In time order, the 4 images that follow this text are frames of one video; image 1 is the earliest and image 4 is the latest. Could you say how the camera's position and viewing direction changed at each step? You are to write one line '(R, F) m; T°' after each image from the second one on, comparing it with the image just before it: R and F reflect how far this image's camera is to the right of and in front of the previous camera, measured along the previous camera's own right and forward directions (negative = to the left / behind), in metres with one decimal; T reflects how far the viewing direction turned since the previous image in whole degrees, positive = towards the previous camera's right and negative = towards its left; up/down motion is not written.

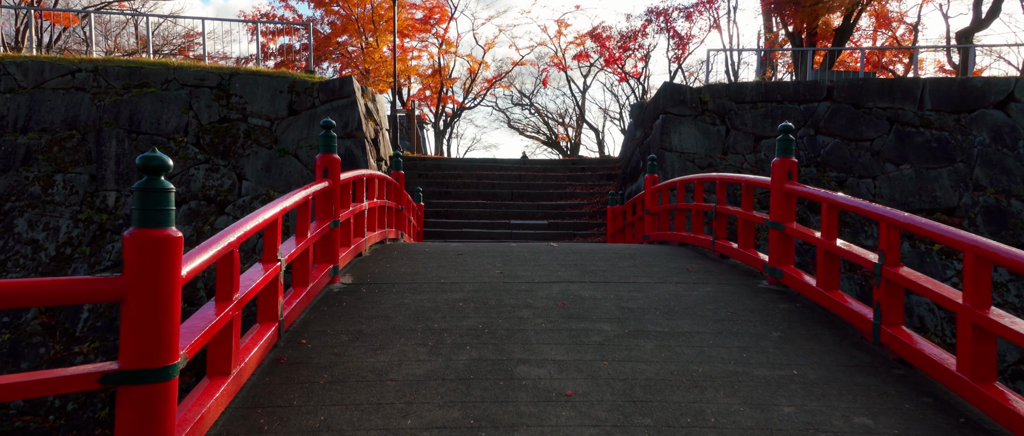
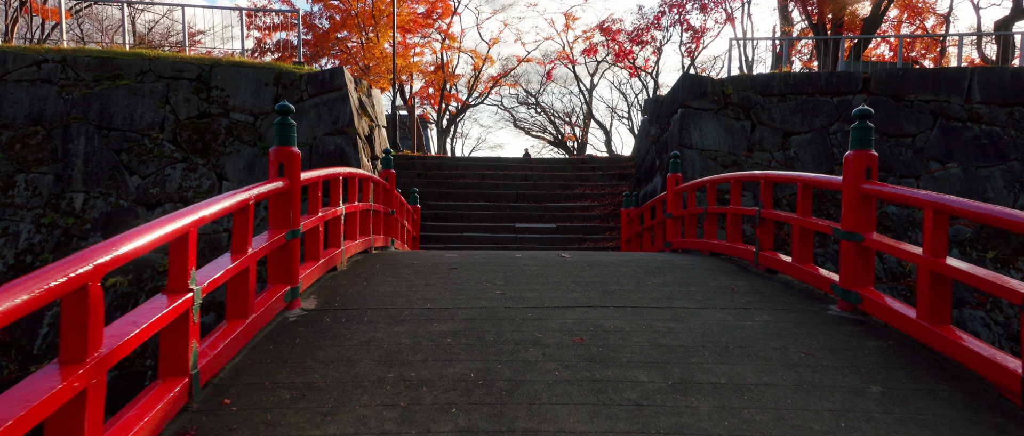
(0.0, +0.9) m; -1°
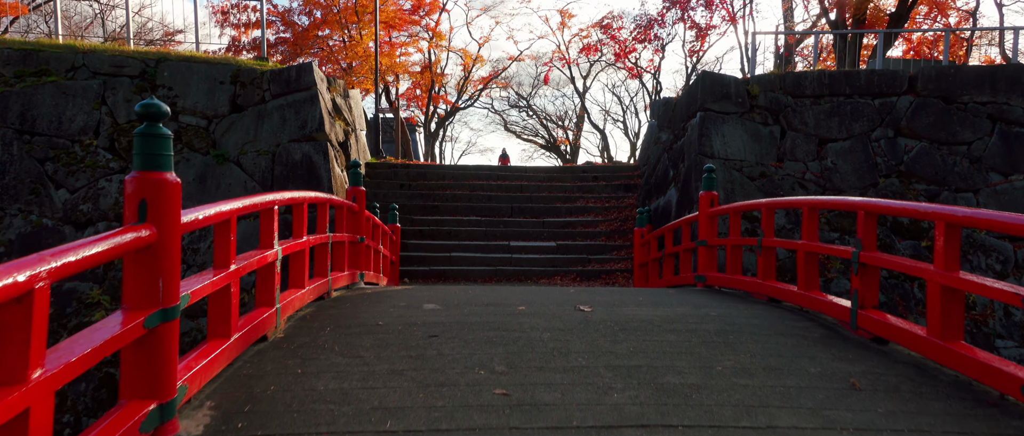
(-0.1, +1.3) m; +1°
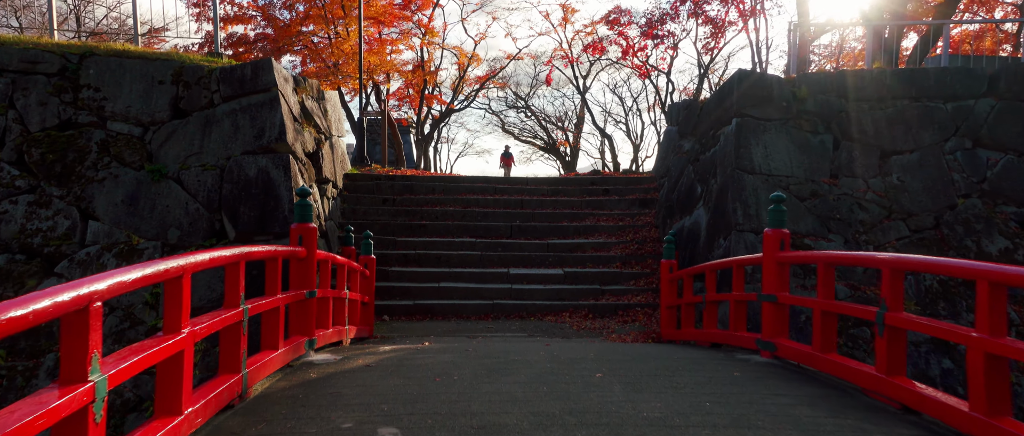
(0.0, +1.5) m; 0°
